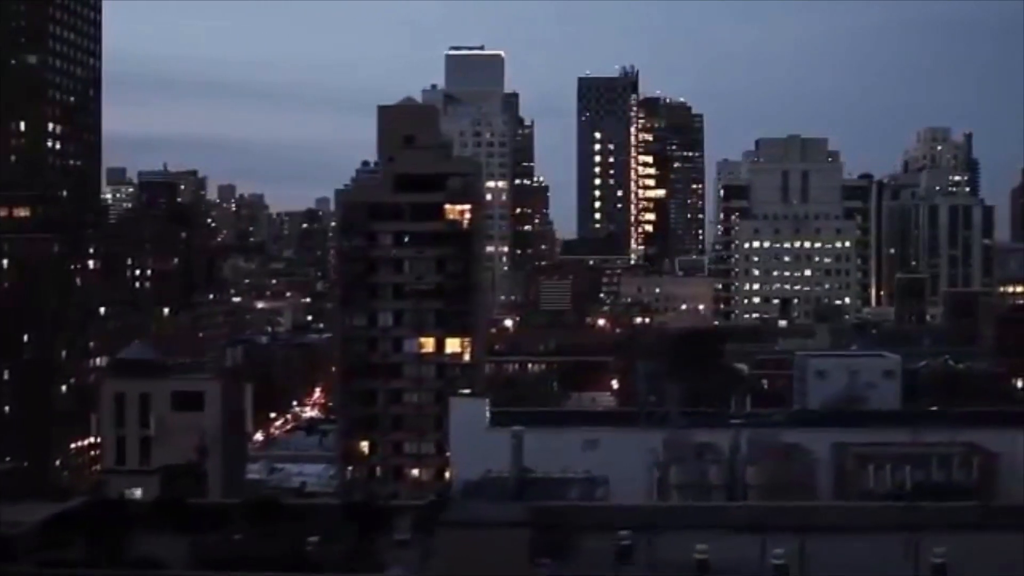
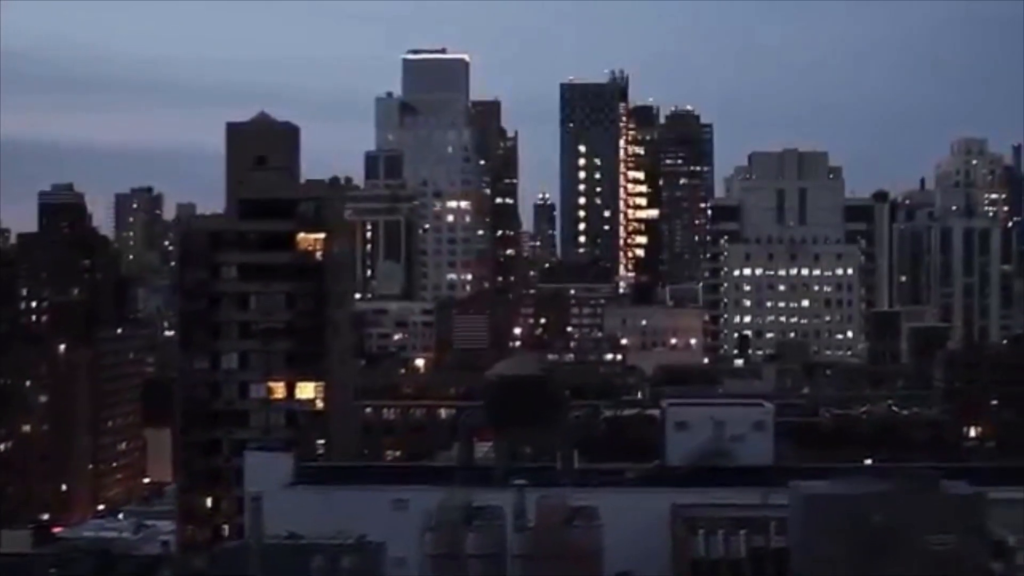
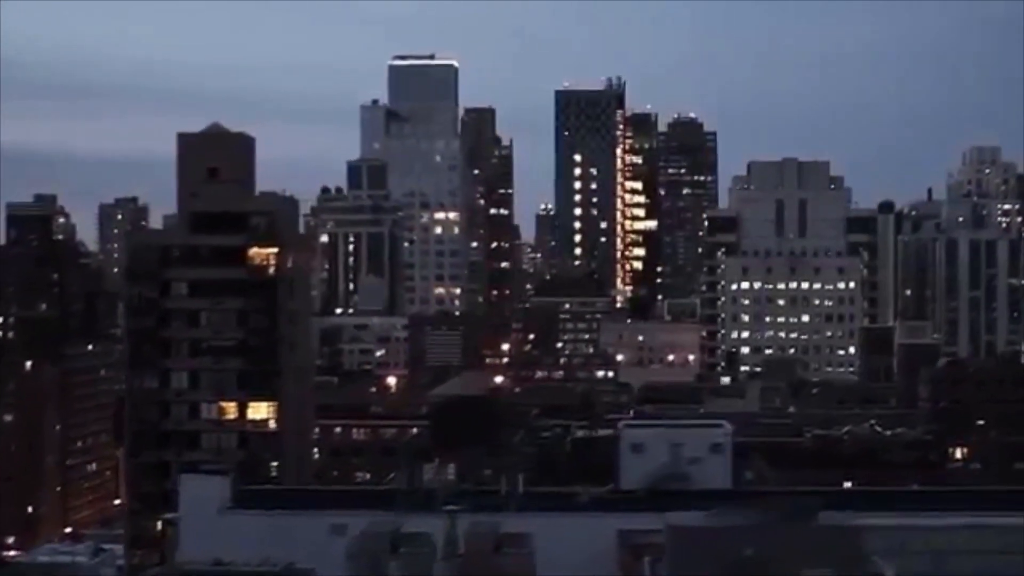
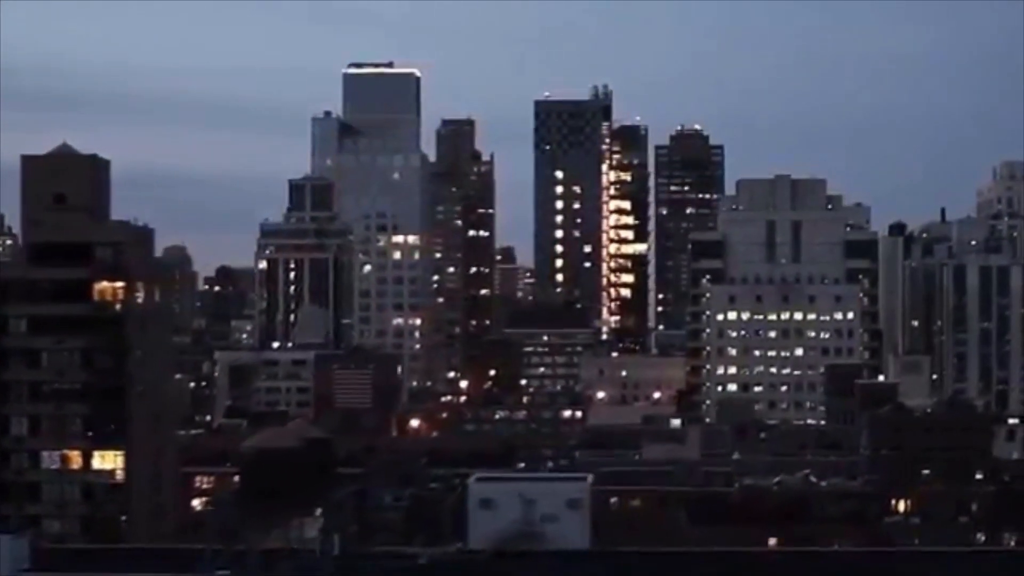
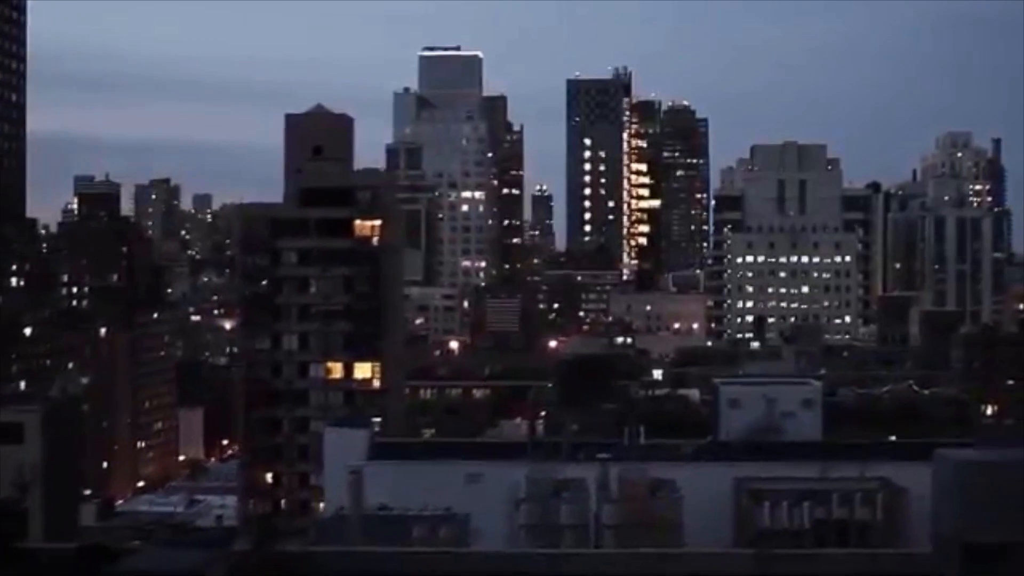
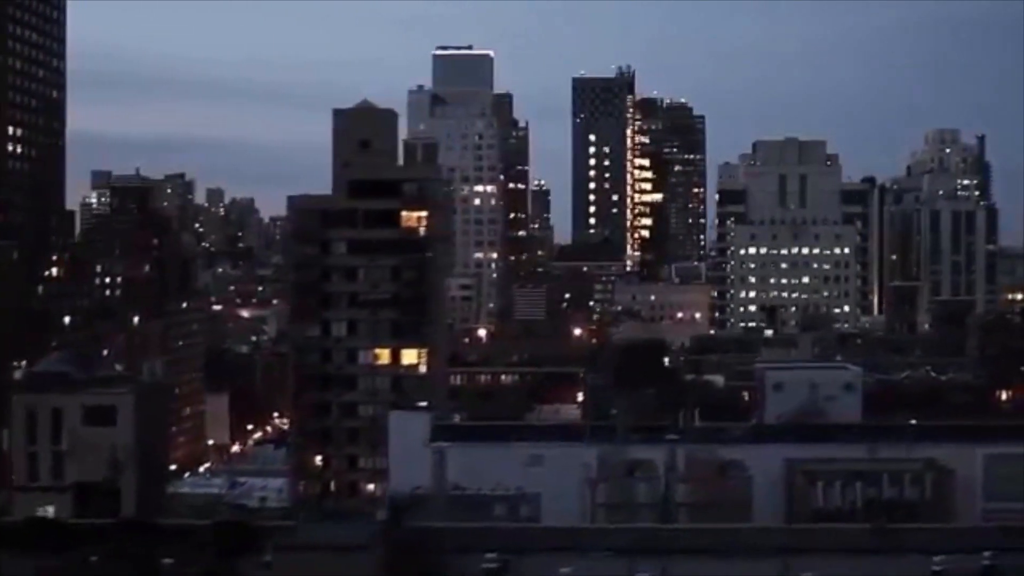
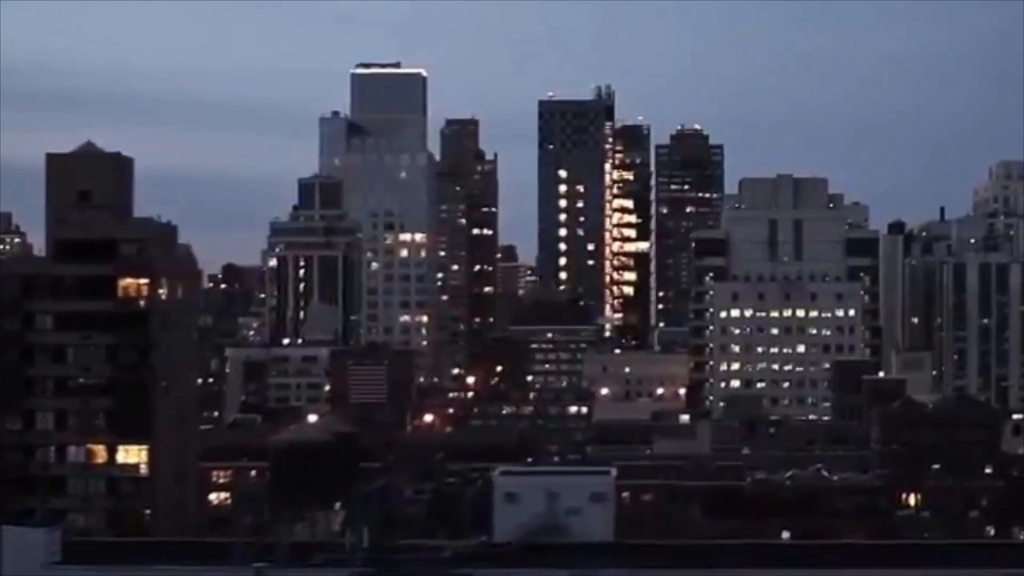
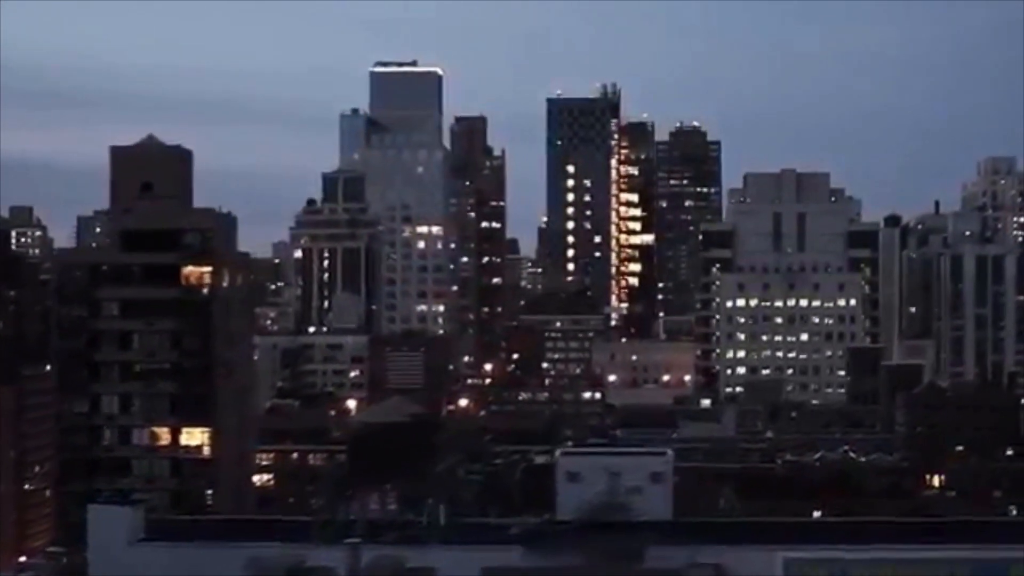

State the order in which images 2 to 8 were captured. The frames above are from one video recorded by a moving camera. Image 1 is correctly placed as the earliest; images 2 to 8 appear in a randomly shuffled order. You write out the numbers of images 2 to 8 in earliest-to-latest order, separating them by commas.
6, 5, 2, 3, 8, 7, 4
